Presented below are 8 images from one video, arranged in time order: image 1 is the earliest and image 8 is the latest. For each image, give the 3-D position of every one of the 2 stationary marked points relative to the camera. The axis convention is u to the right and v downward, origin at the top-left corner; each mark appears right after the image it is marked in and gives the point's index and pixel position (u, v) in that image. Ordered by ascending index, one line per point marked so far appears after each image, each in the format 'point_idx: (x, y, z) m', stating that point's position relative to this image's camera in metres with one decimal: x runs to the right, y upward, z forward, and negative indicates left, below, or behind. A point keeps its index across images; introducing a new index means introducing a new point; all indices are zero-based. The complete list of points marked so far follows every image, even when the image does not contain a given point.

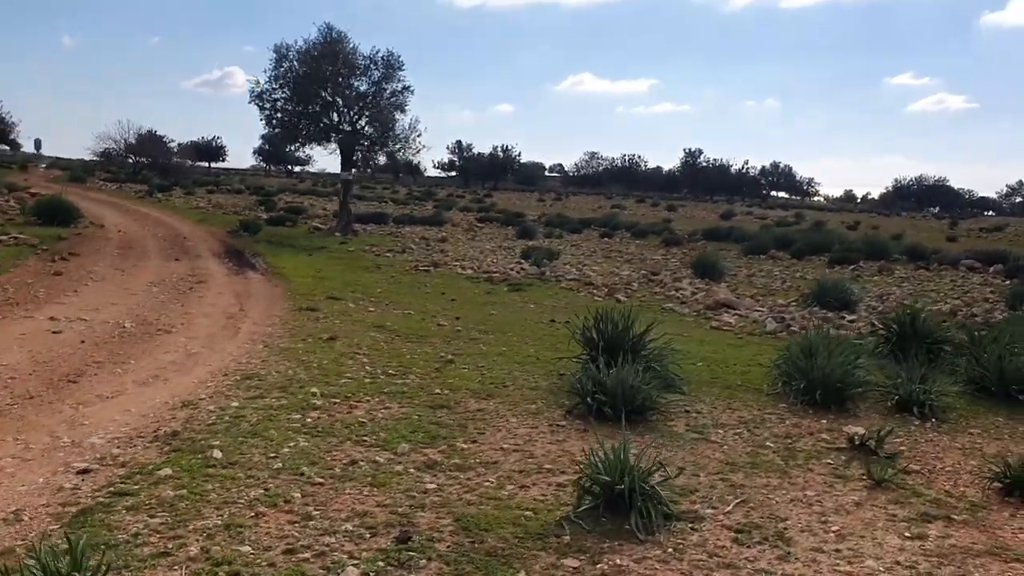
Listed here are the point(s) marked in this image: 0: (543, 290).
0: (+0.5, 0.0, +18.1) m
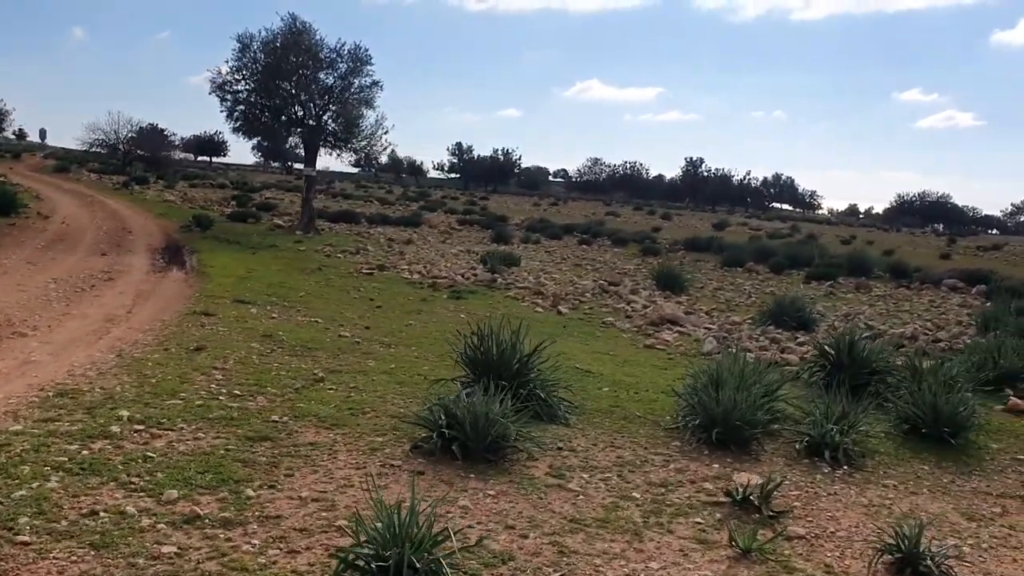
0: (-0.5, -0.1, +17.1) m
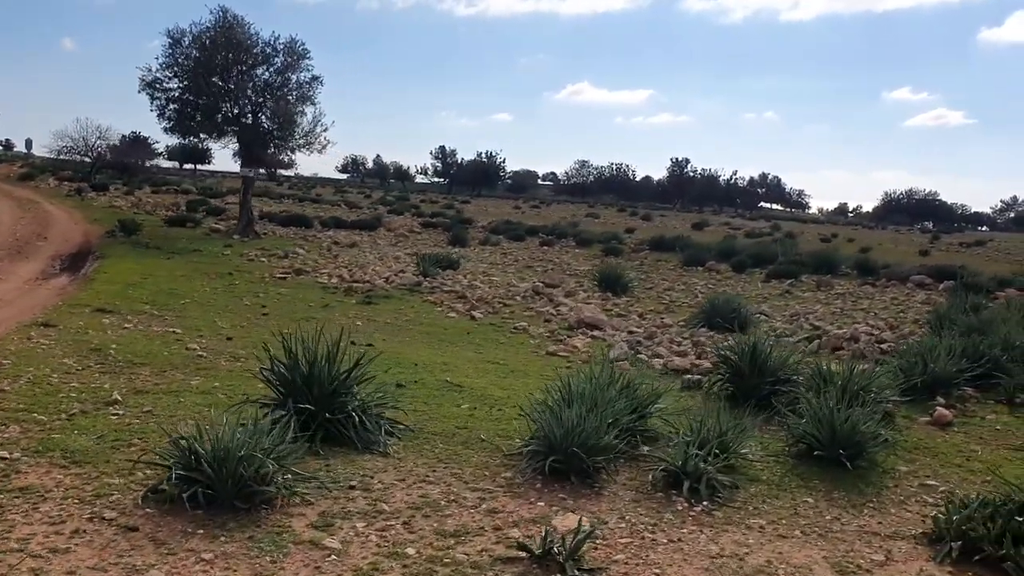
0: (-1.8, -0.2, +15.8) m
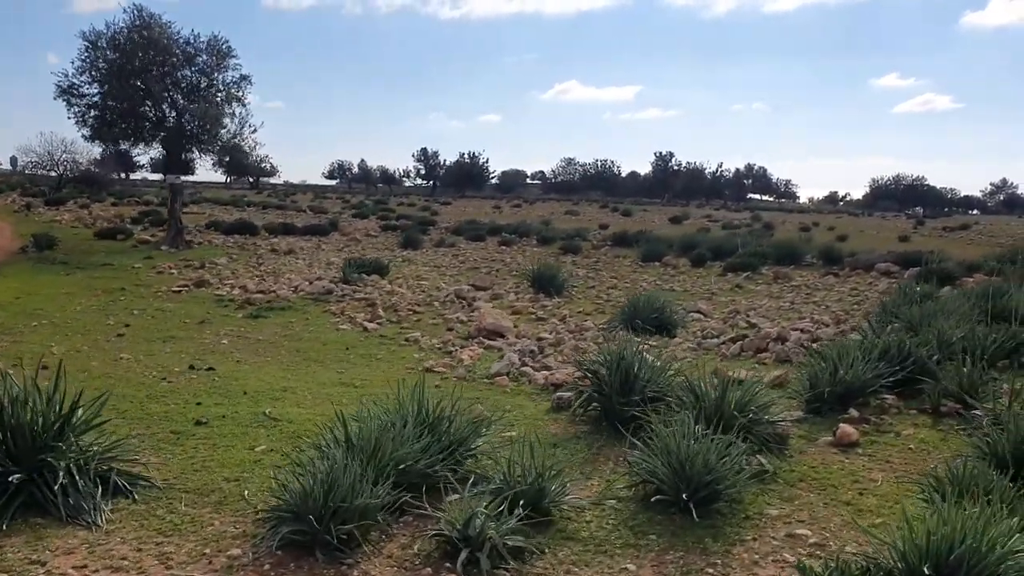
0: (-3.1, -0.3, +14.4) m
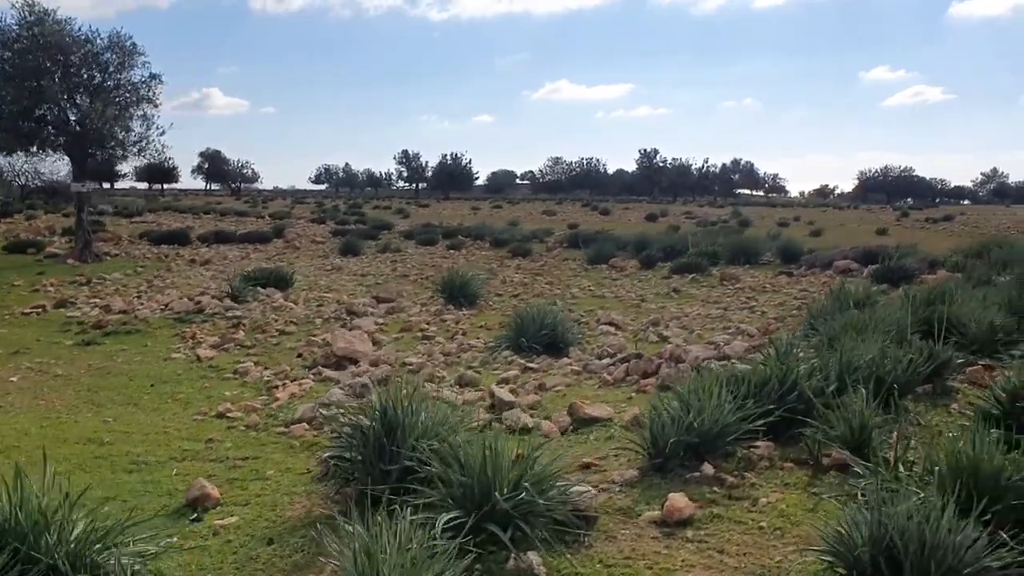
0: (-4.6, -0.6, +12.6) m
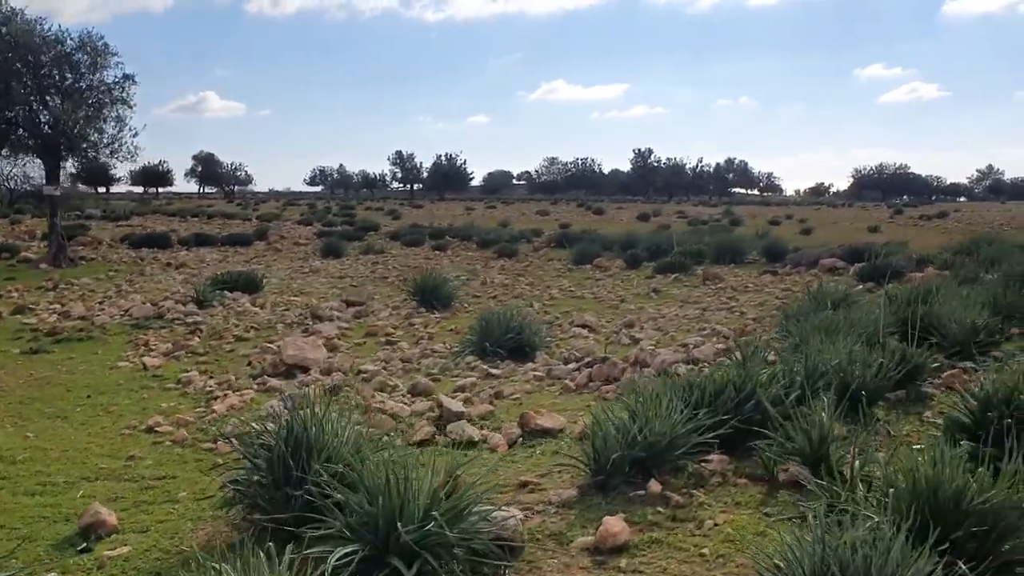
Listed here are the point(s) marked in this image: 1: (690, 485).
0: (-5.0, -0.7, +12.2) m
1: (+1.0, -1.1, +5.7) m
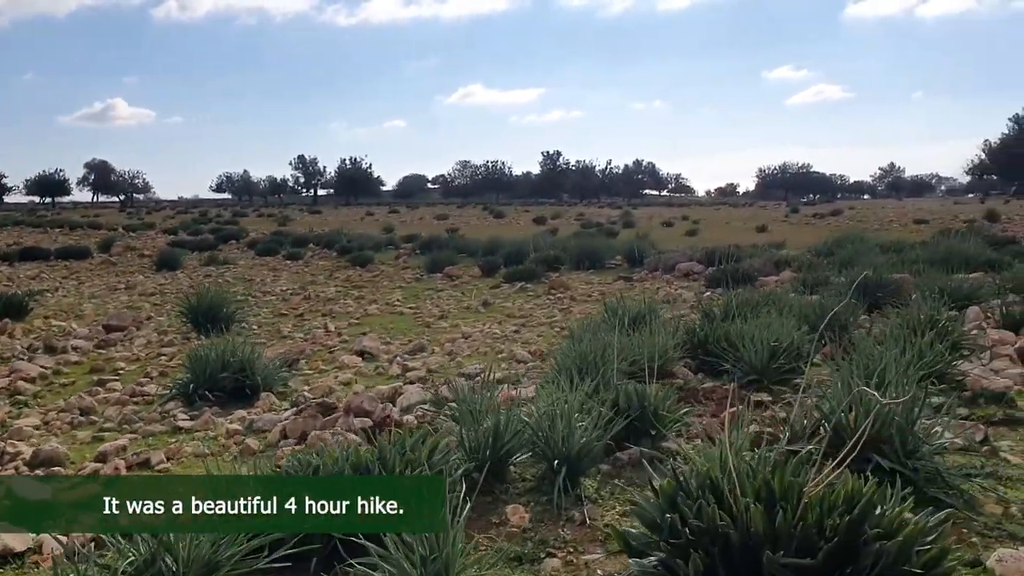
0: (-7.5, -1.0, +9.7) m
1: (-1.0, -1.3, +3.7) m
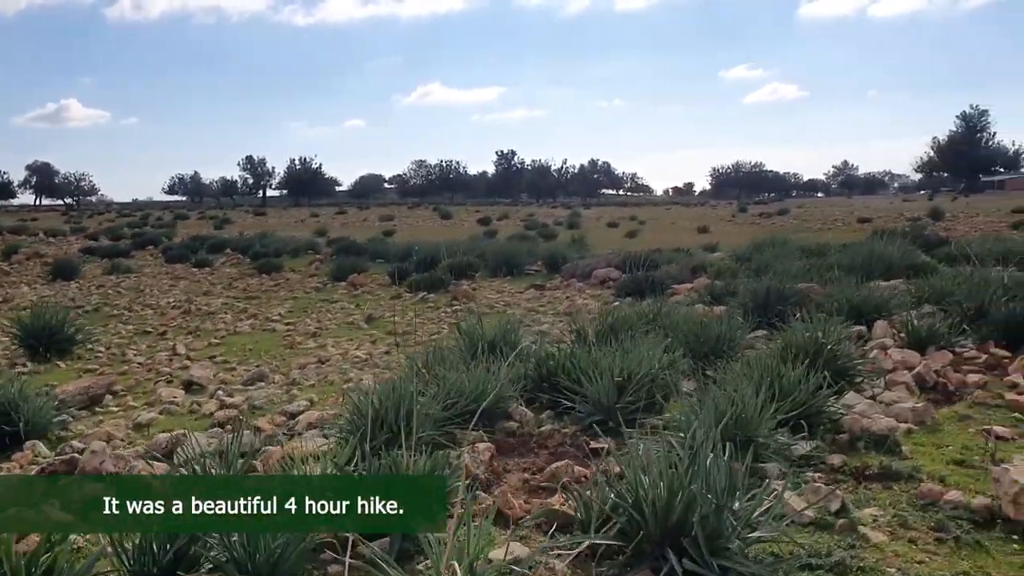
0: (-8.9, -1.3, +8.1) m
1: (-2.2, -1.5, +2.3) m
